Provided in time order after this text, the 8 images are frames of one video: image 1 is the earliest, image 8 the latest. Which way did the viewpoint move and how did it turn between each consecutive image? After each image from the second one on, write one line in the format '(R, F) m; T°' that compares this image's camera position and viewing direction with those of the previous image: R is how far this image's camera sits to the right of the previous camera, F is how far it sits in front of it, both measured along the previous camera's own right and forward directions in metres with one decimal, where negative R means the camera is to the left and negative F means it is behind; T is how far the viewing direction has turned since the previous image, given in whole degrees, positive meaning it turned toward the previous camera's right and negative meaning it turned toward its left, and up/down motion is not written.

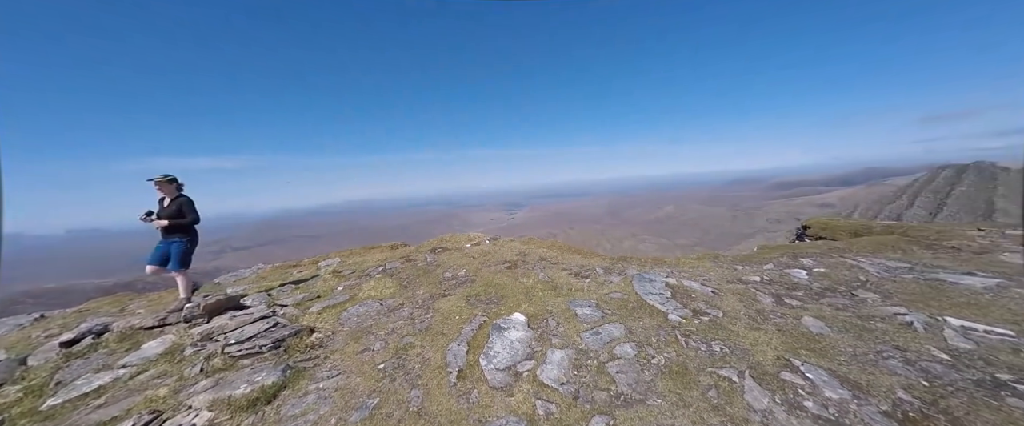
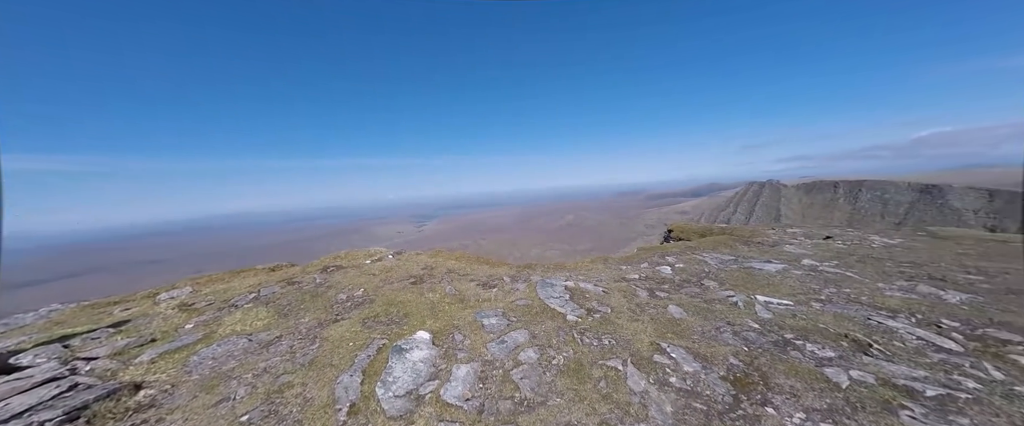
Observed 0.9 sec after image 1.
(+0.4, +0.1) m; +16°
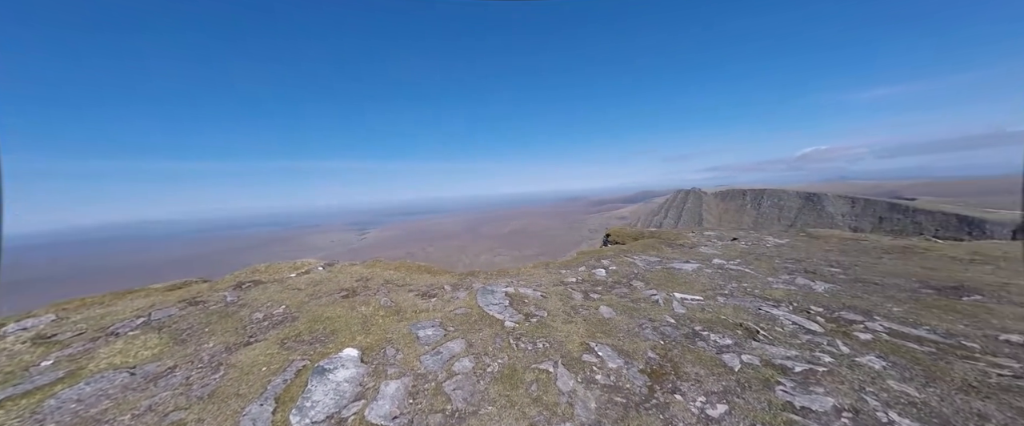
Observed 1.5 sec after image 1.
(+0.6, -0.1) m; +9°
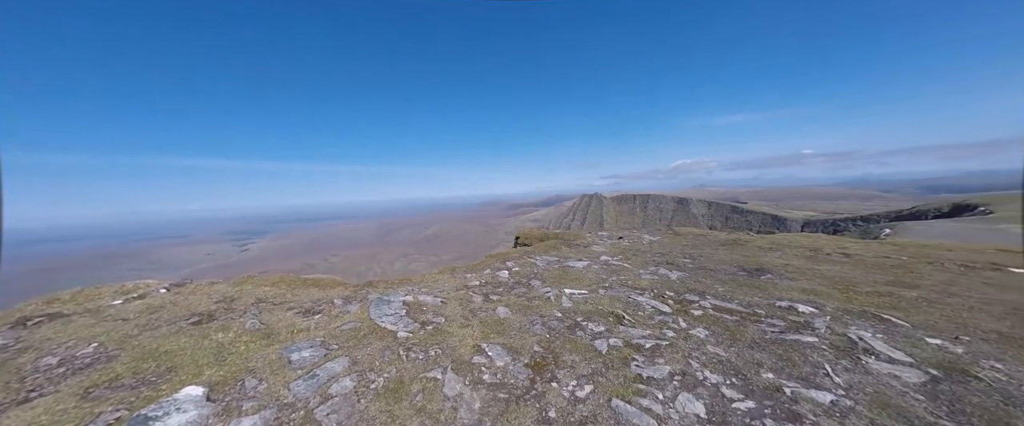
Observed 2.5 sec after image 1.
(+1.1, -0.2) m; +15°
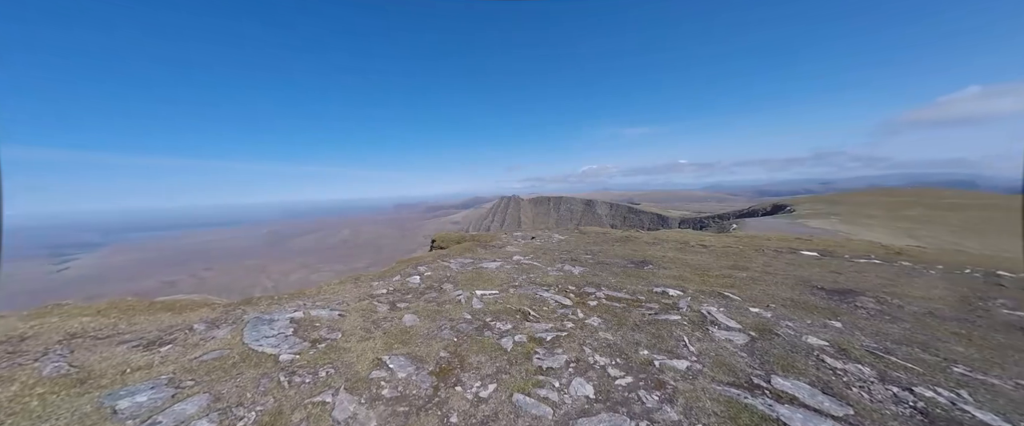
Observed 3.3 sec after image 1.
(+0.6, 0.0) m; +15°
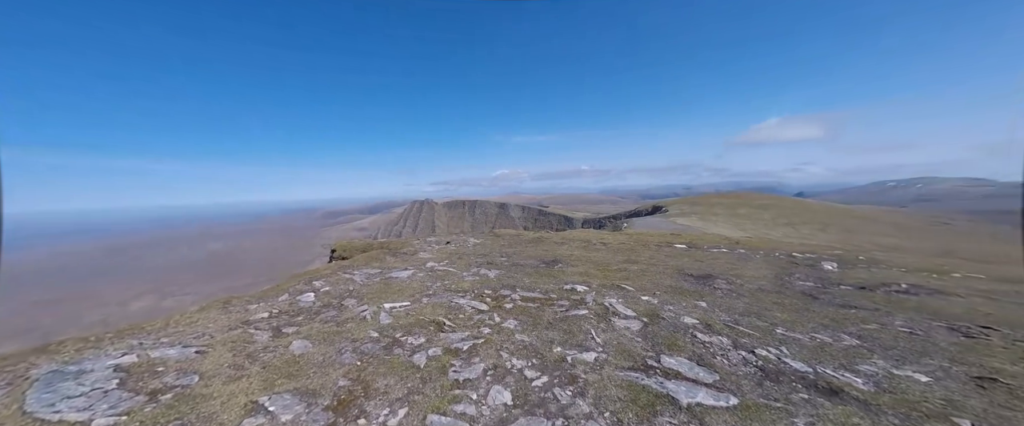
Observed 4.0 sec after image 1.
(+0.1, +0.3) m; +16°
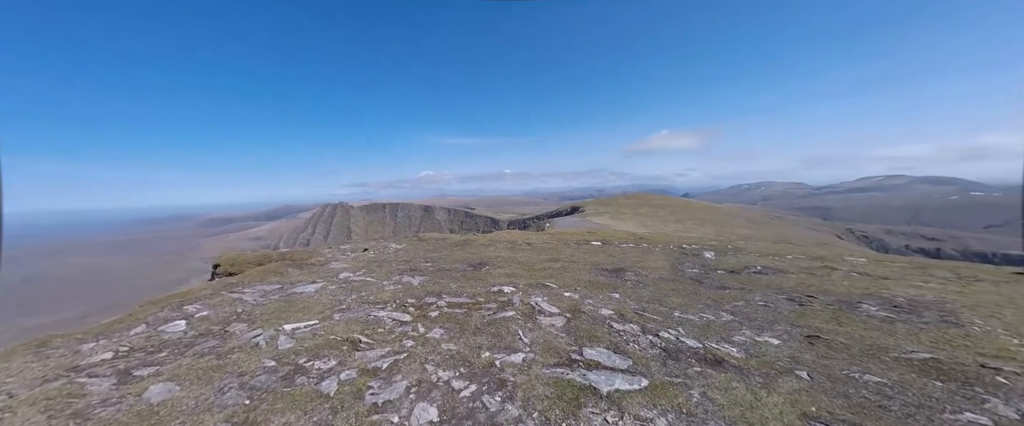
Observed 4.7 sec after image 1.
(+0.1, +0.3) m; +14°
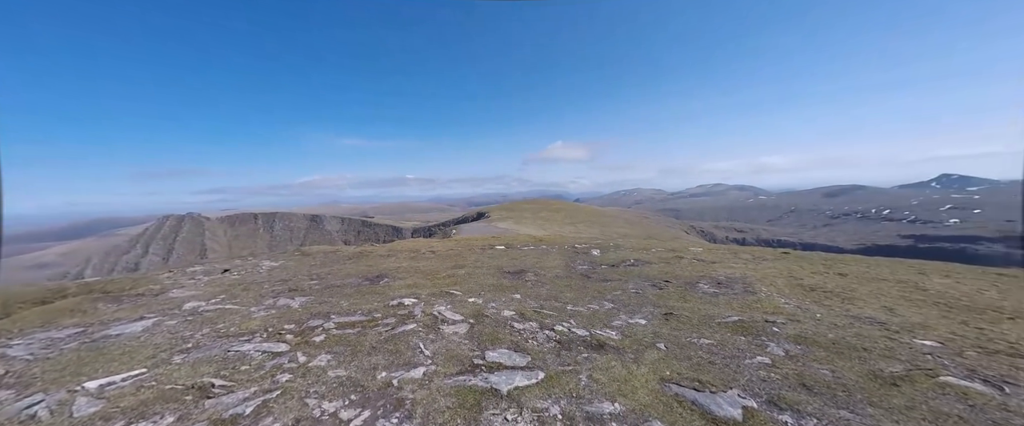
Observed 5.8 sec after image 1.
(+0.3, 0.0) m; +17°
